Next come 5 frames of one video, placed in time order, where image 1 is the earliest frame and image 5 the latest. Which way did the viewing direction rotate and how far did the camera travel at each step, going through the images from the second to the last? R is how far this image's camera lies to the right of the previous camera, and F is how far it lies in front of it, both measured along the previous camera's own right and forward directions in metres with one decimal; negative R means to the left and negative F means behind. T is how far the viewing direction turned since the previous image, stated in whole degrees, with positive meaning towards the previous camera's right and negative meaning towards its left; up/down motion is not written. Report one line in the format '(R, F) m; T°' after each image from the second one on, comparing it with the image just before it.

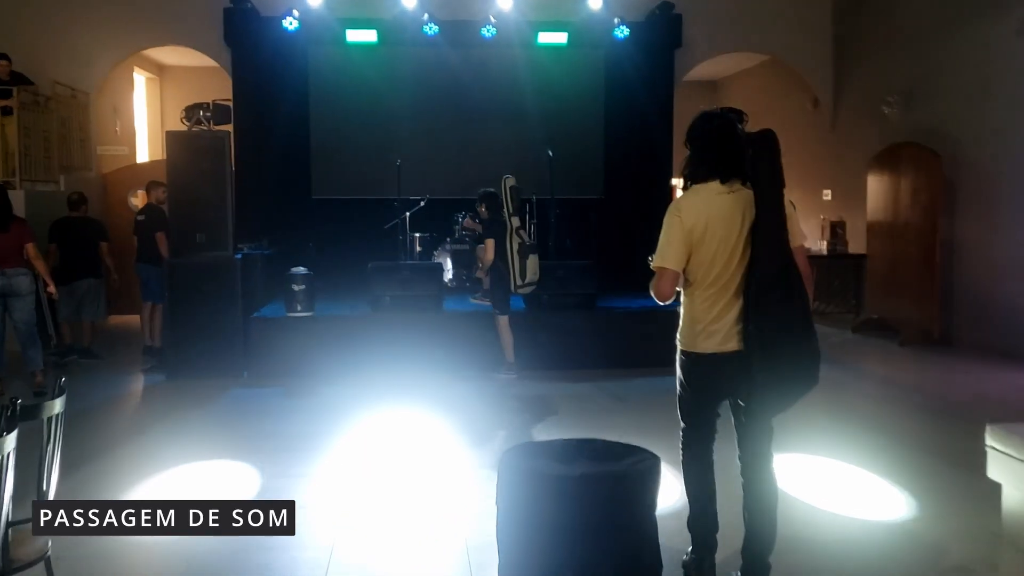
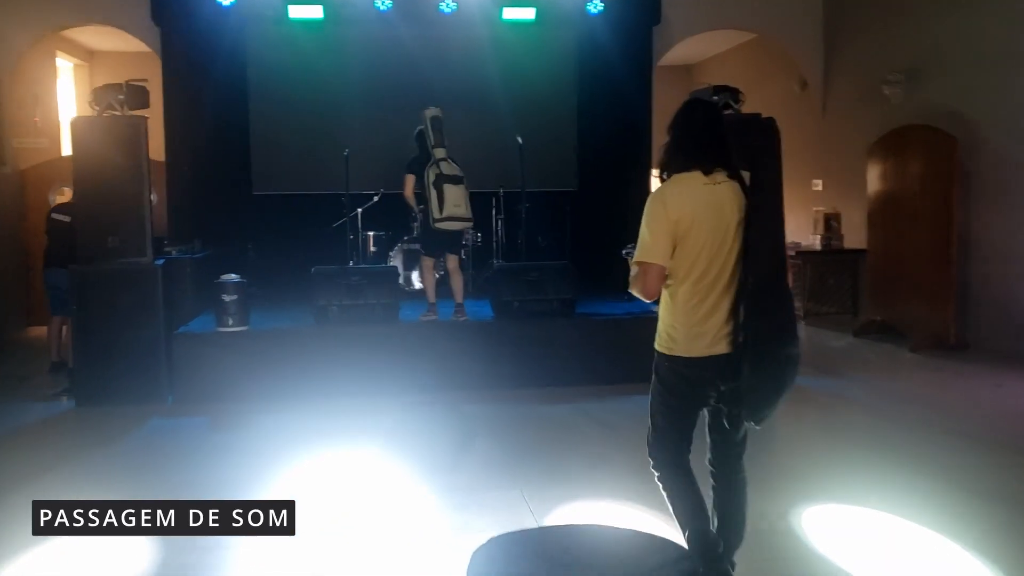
(0.0, +0.8) m; +2°
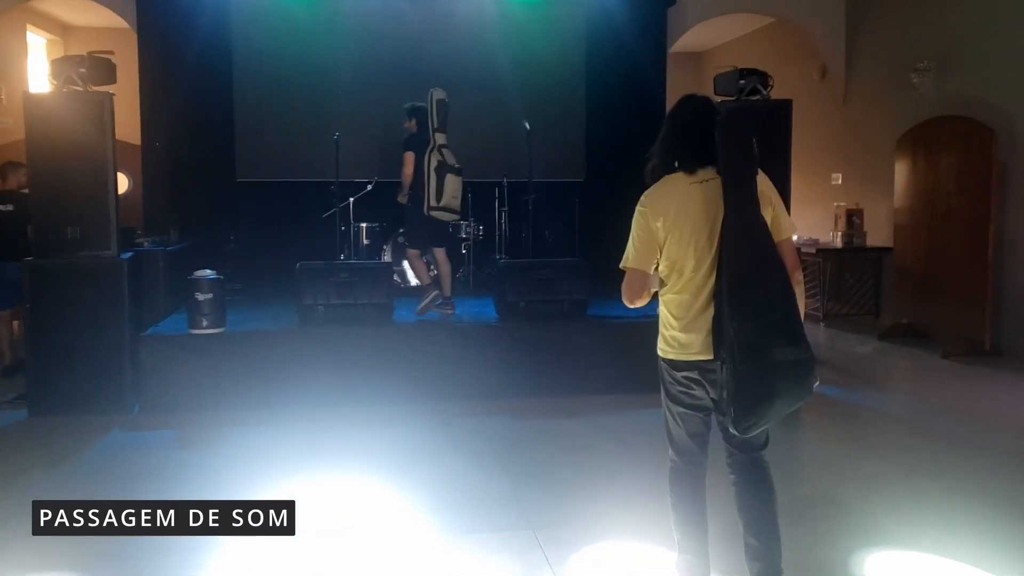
(-0.1, +0.5) m; +1°
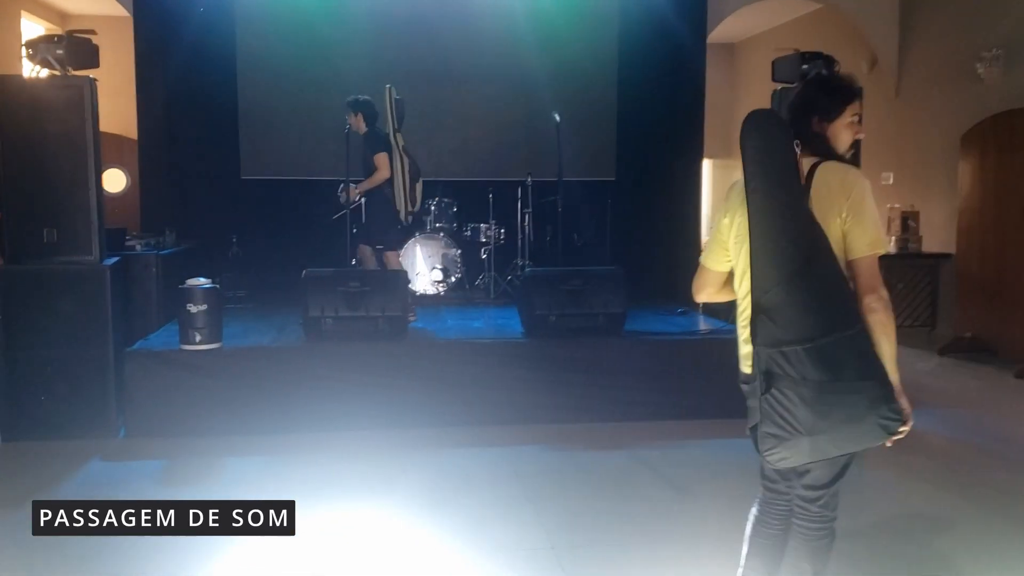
(-0.1, +0.5) m; -1°
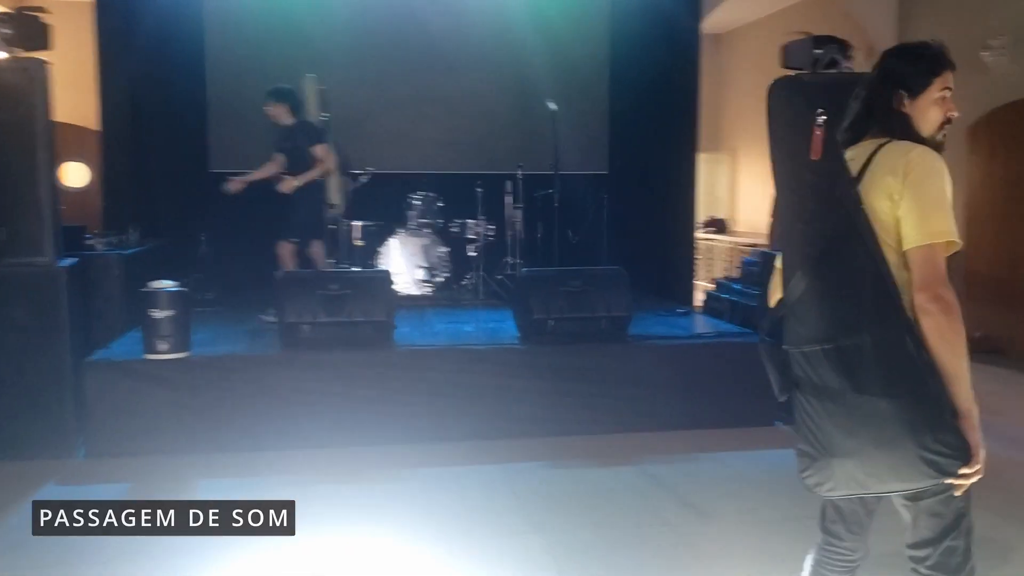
(-0.1, +0.3) m; +2°
